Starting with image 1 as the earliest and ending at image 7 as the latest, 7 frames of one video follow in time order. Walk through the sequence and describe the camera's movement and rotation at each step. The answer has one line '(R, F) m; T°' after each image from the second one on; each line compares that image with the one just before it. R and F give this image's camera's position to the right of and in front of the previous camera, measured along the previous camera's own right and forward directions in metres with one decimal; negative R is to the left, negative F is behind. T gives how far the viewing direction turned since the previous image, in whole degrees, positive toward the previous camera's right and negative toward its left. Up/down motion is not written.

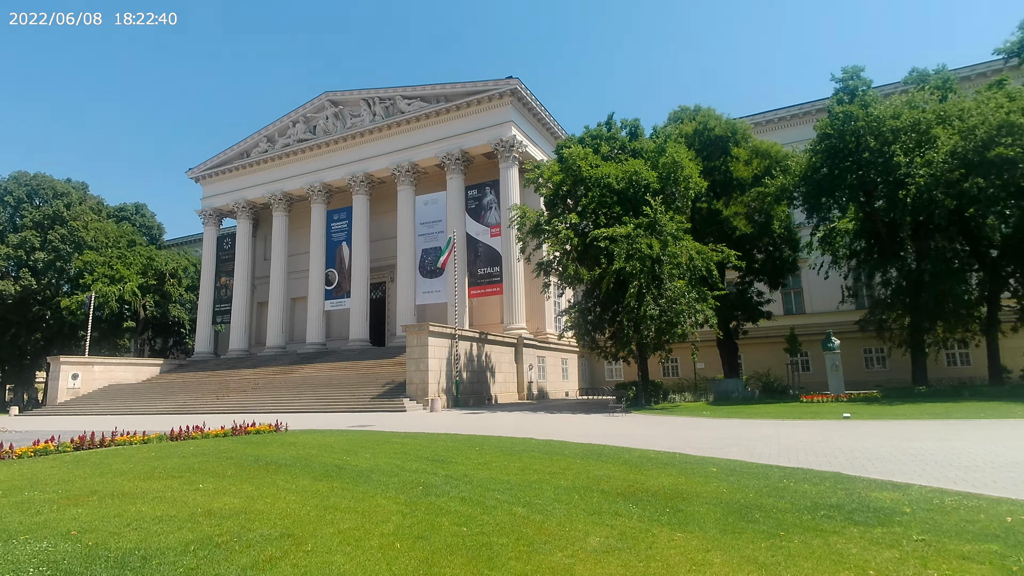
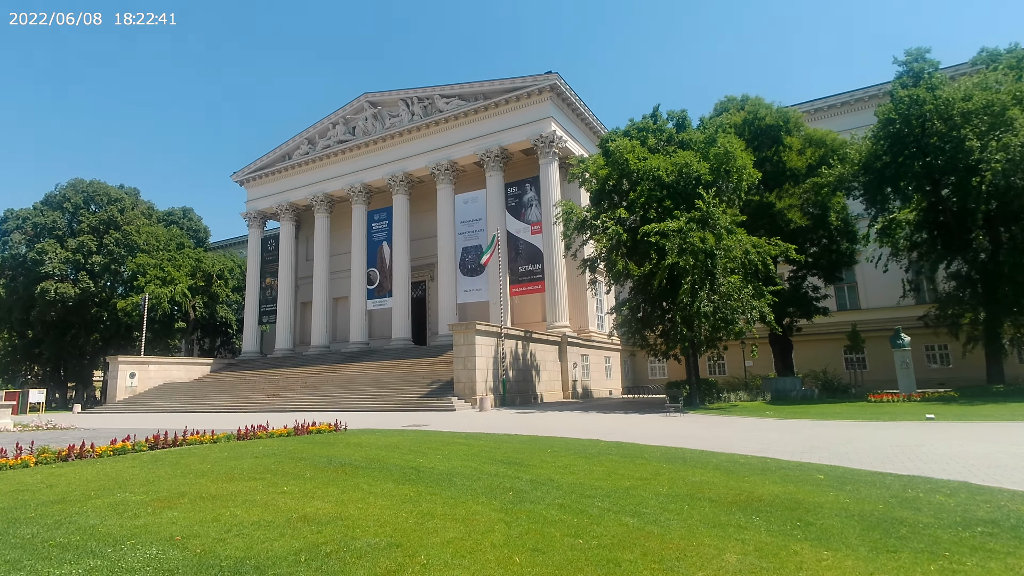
(-0.8, +0.3) m; -3°
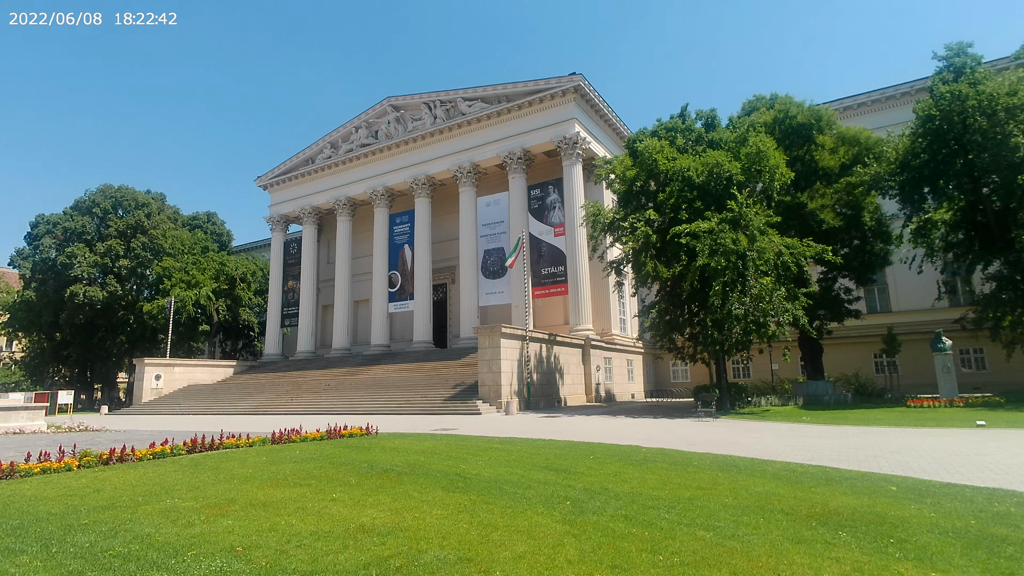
(-0.5, +0.2) m; -2°
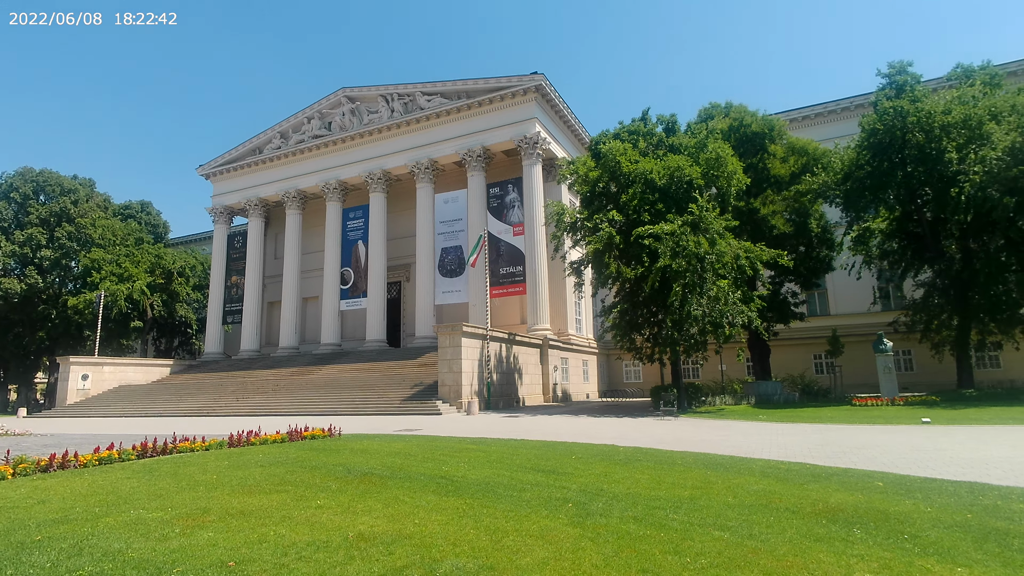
(-0.6, +0.3) m; +5°
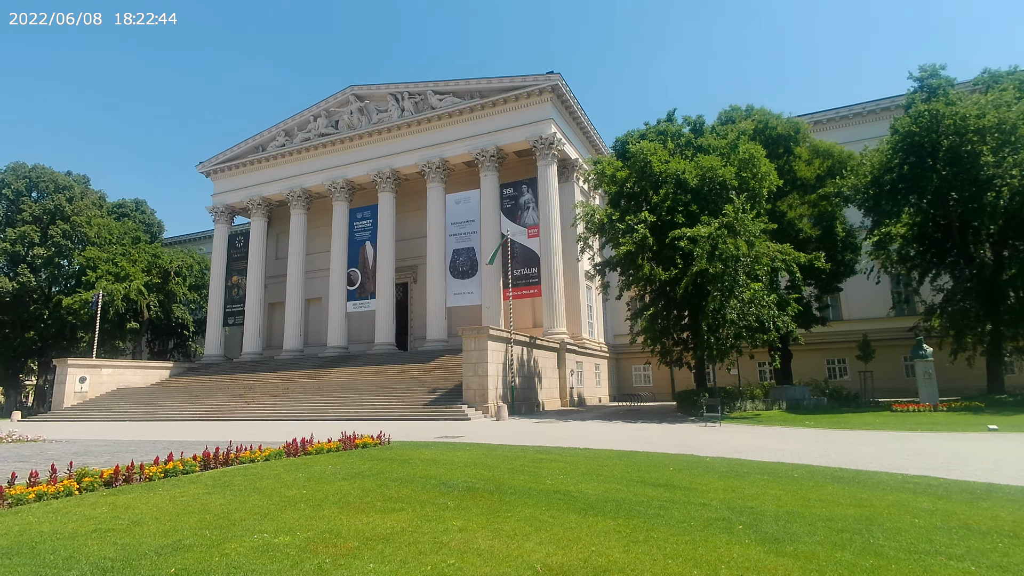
(-1.9, +0.7) m; +1°
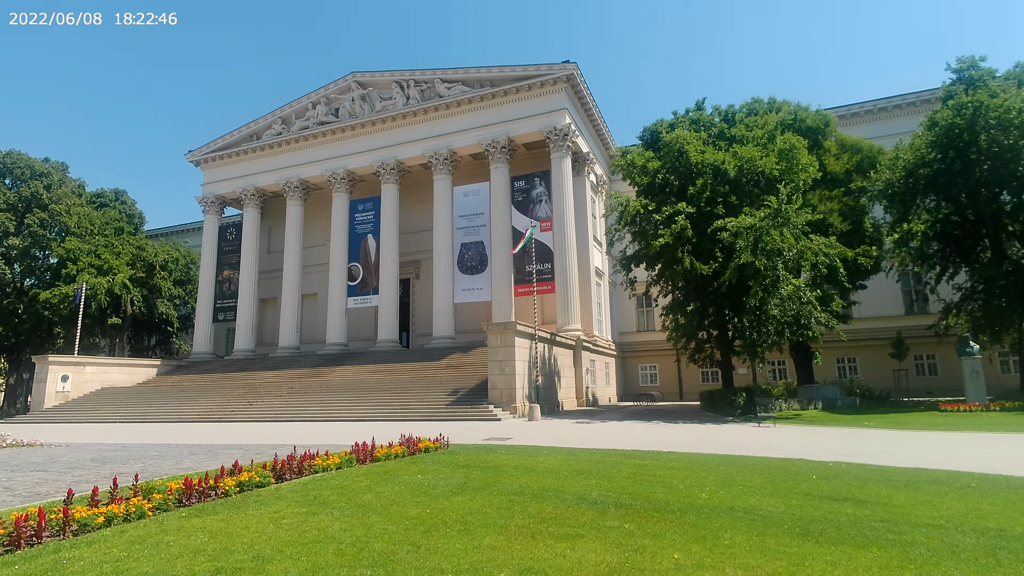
(-2.2, +1.3) m; +2°
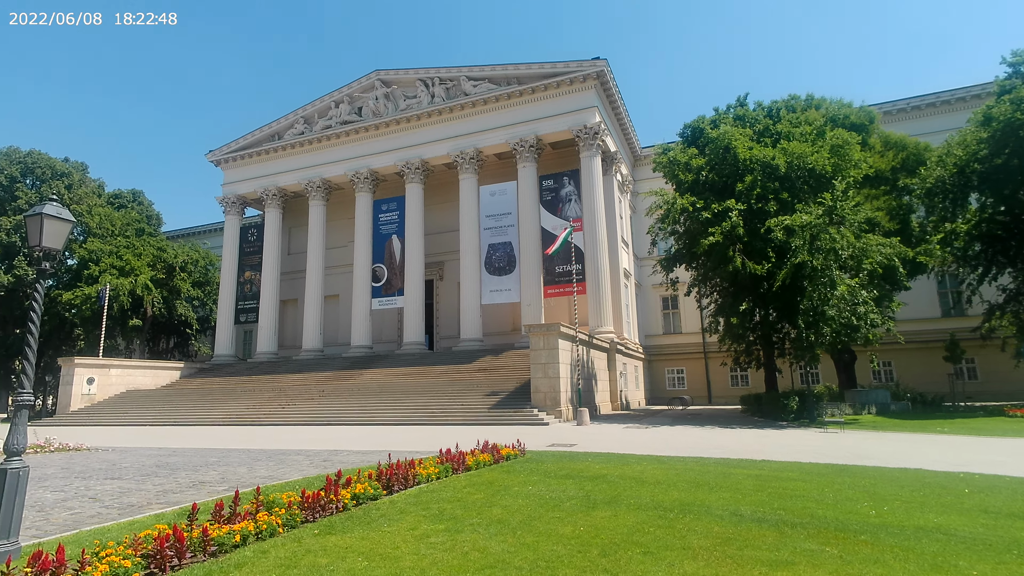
(-1.7, +0.6) m; -1°
